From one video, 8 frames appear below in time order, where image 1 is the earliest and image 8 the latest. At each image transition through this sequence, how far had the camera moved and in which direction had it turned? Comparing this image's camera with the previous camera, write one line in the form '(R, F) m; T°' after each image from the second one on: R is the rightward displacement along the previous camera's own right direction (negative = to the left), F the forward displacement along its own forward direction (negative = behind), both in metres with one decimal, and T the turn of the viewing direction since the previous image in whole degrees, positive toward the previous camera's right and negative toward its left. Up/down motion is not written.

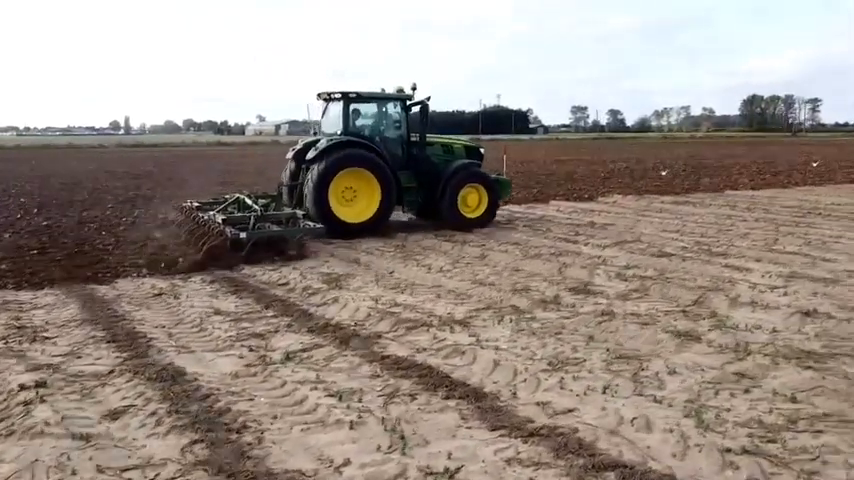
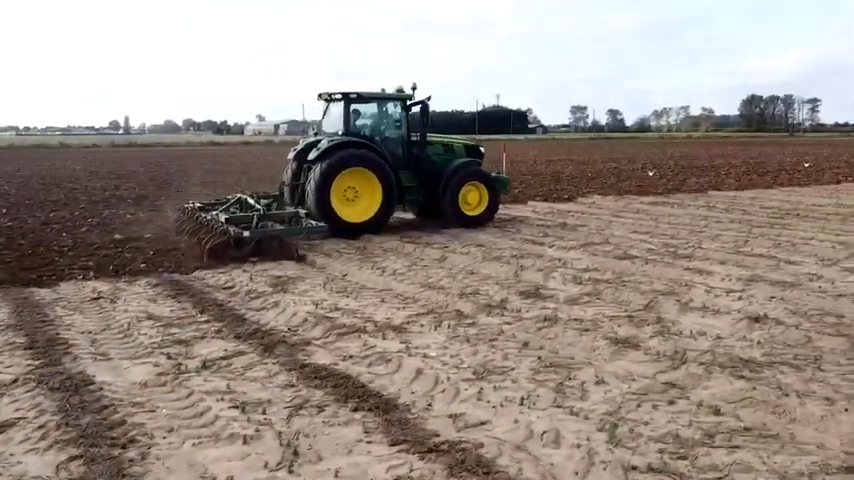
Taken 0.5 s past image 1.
(+0.4, +0.2) m; 0°
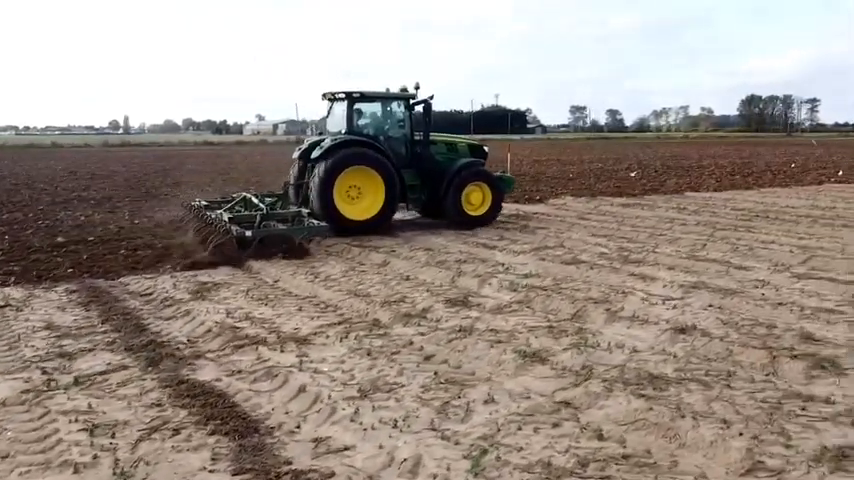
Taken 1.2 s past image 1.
(+0.5, +0.3) m; 0°
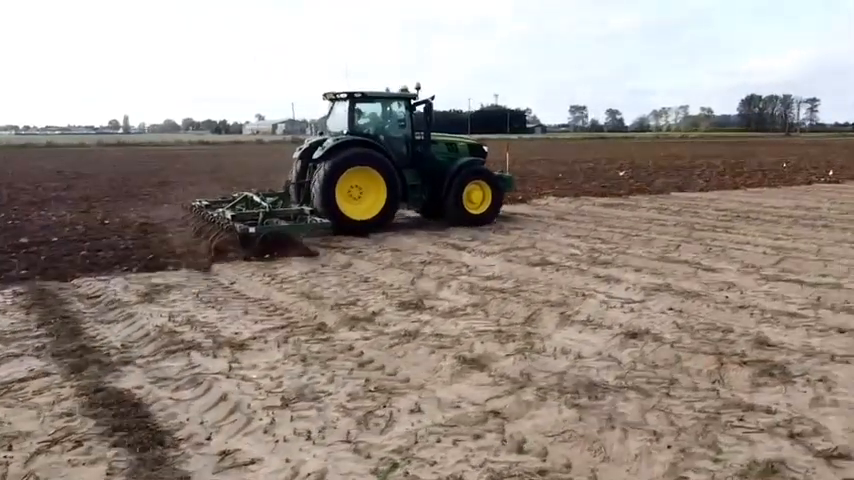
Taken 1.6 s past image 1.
(+0.3, +0.2) m; 0°
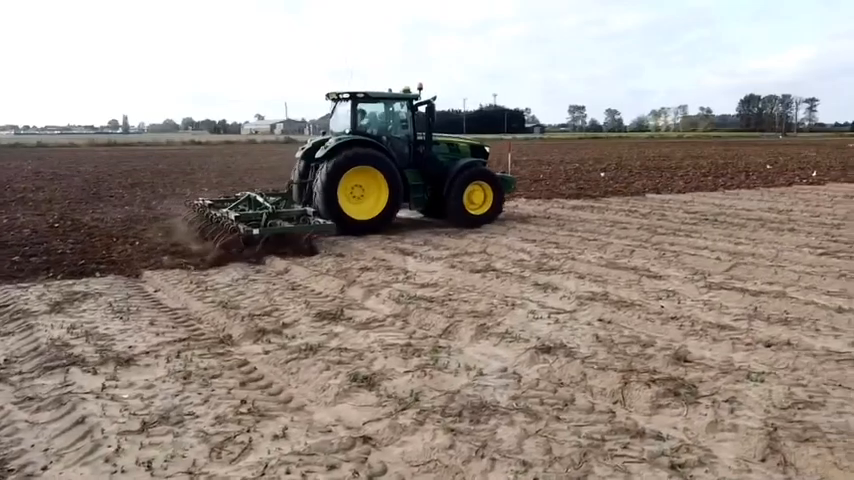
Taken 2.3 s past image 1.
(+0.5, +0.3) m; 0°
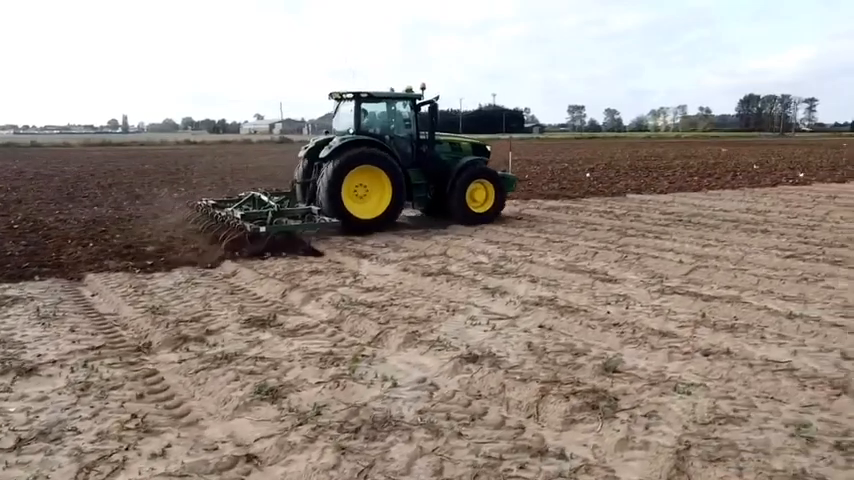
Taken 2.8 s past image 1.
(+0.4, +0.2) m; 0°
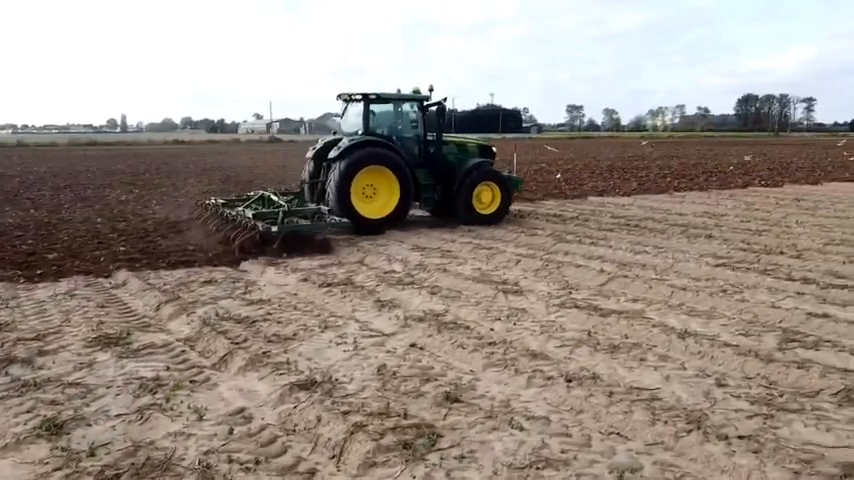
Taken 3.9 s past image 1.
(+0.8, +0.4) m; 0°
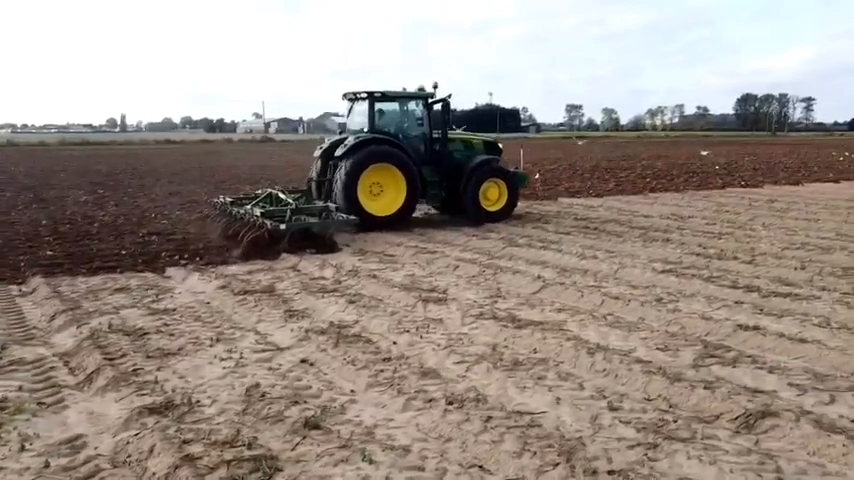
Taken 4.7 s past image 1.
(+0.6, +0.3) m; 0°
